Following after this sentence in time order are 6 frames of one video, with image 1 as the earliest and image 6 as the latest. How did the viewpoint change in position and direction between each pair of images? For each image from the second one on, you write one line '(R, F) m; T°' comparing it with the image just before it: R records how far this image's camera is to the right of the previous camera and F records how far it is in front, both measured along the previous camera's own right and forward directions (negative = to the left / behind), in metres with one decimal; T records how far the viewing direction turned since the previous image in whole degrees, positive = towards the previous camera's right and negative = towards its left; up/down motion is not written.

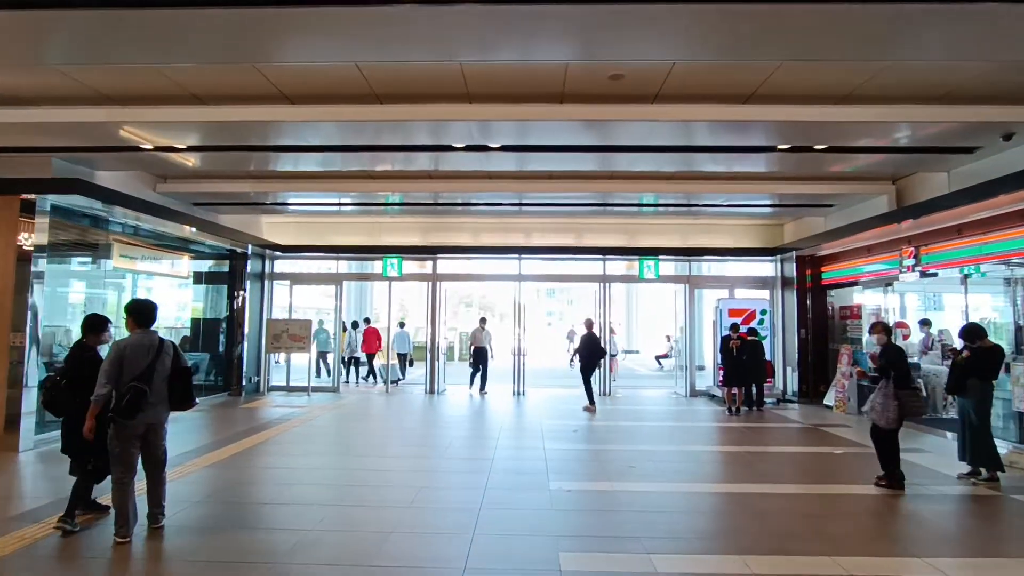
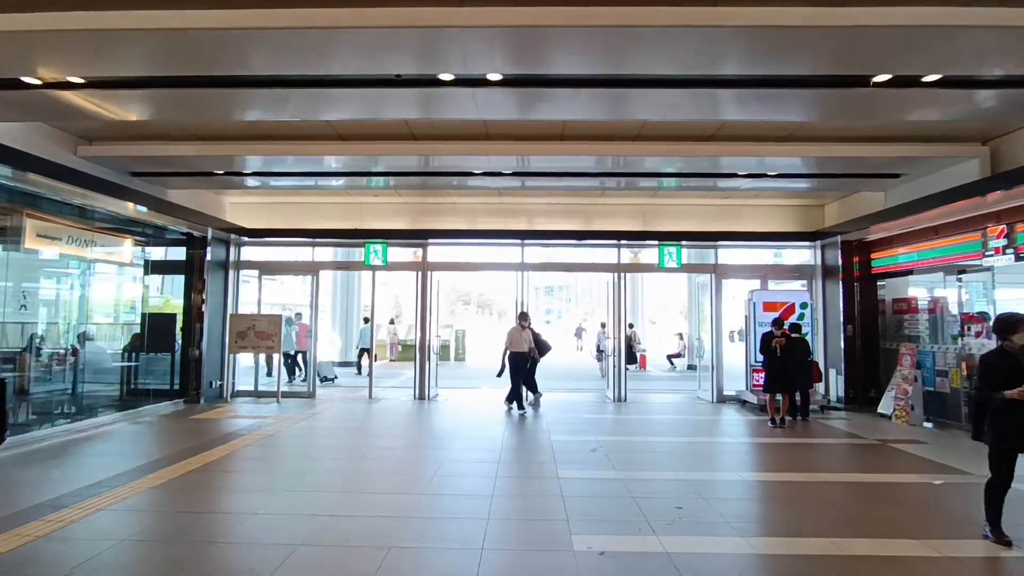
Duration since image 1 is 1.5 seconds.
(-0.1, +1.6) m; 0°
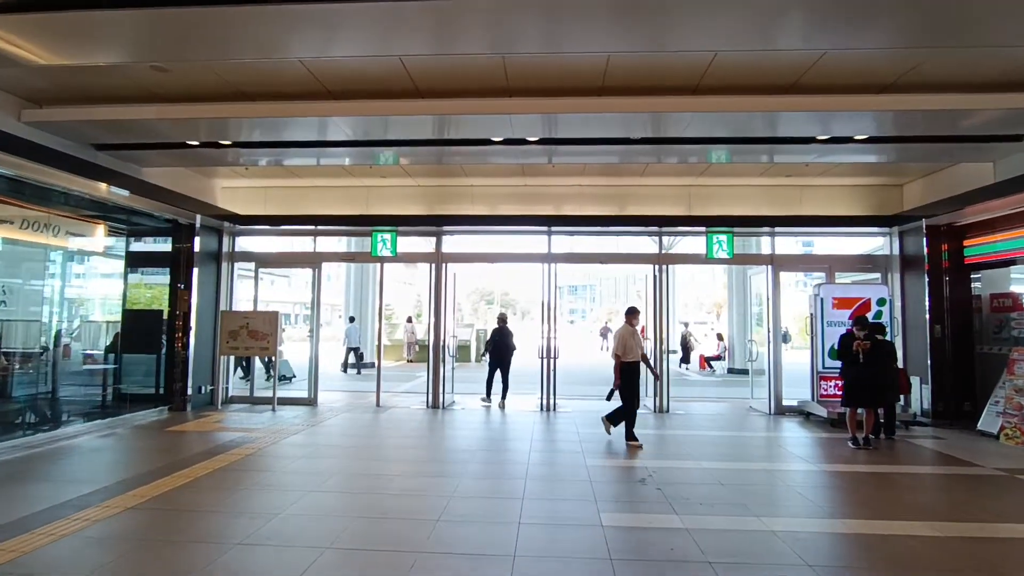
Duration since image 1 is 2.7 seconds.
(0.0, +1.4) m; -2°
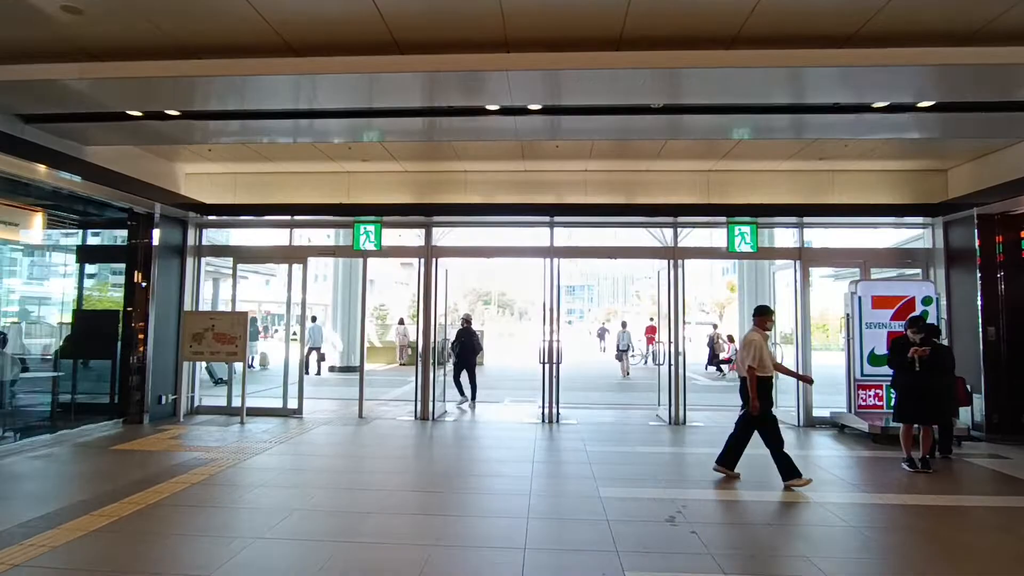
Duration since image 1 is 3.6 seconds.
(0.0, +1.0) m; 0°
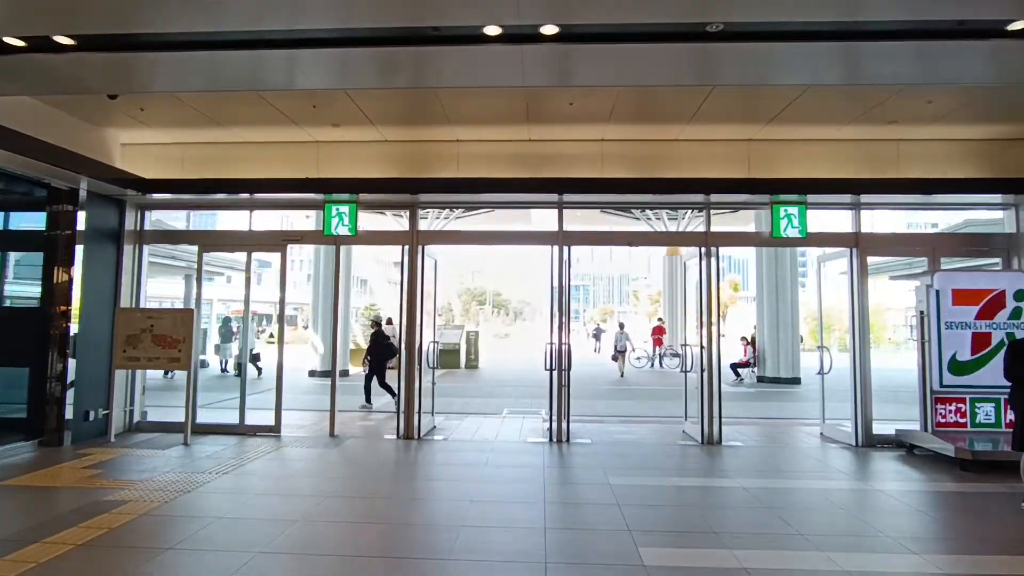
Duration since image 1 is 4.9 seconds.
(-0.1, +1.4) m; +1°
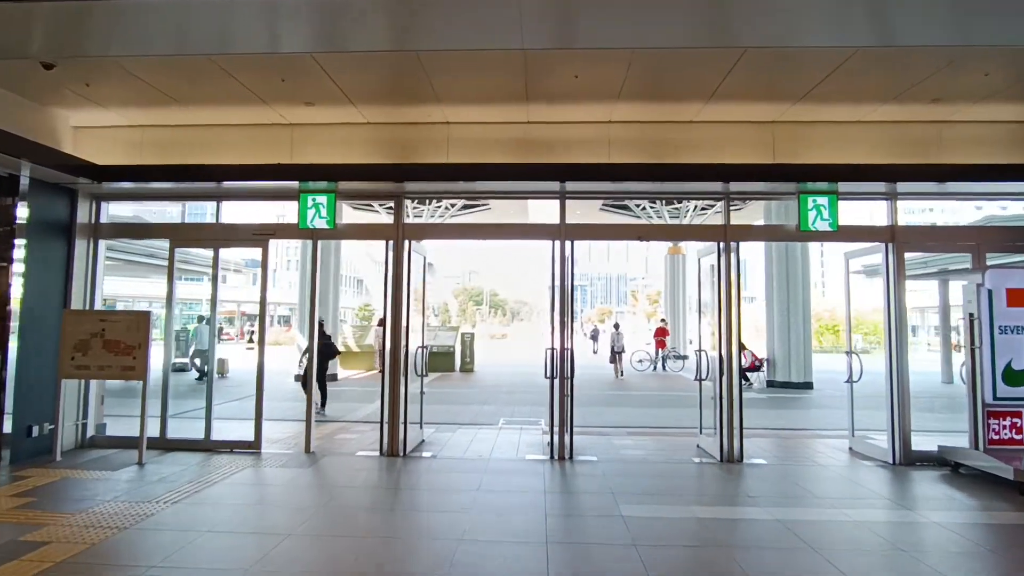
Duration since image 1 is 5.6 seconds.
(0.0, +0.8) m; 0°
